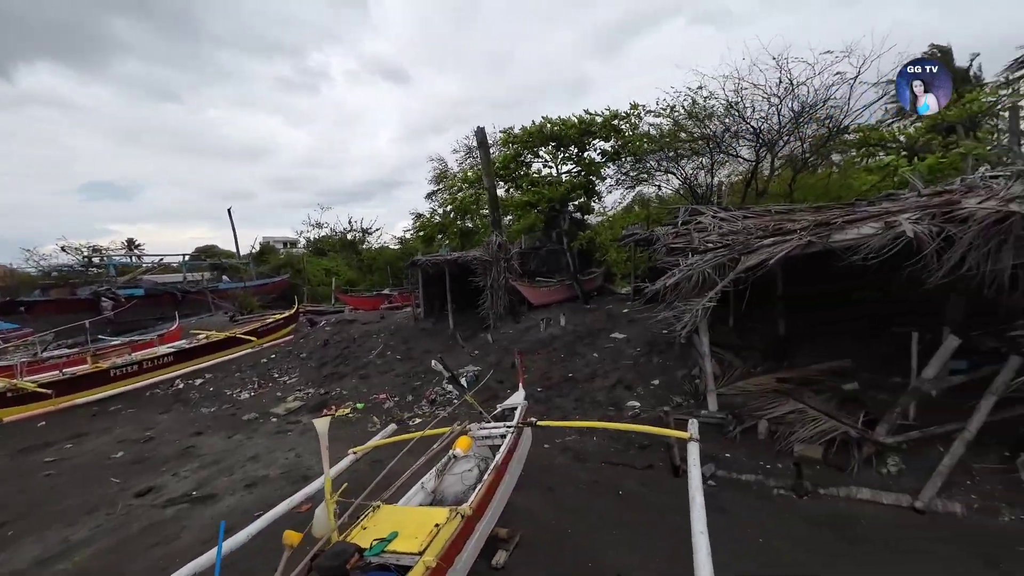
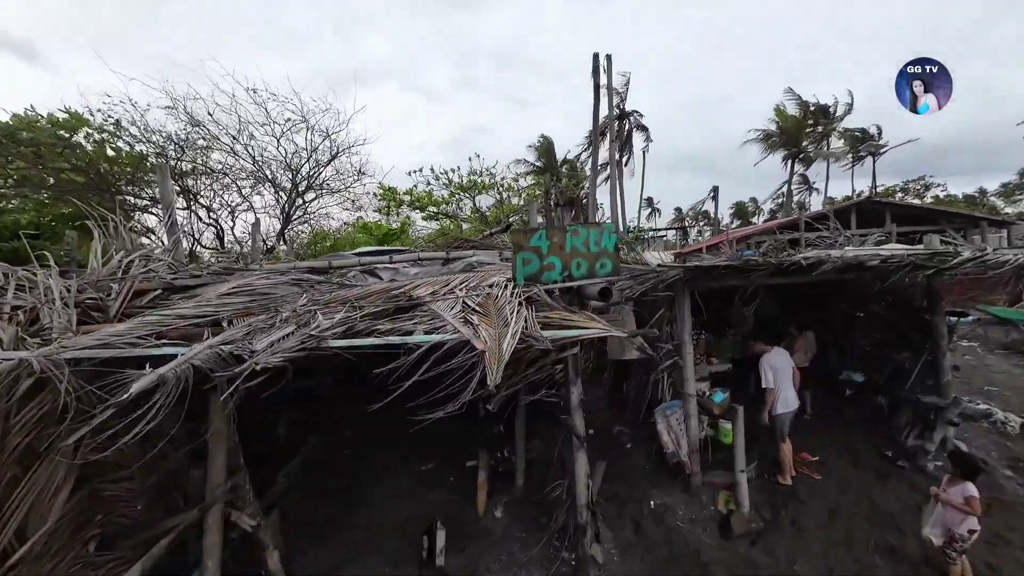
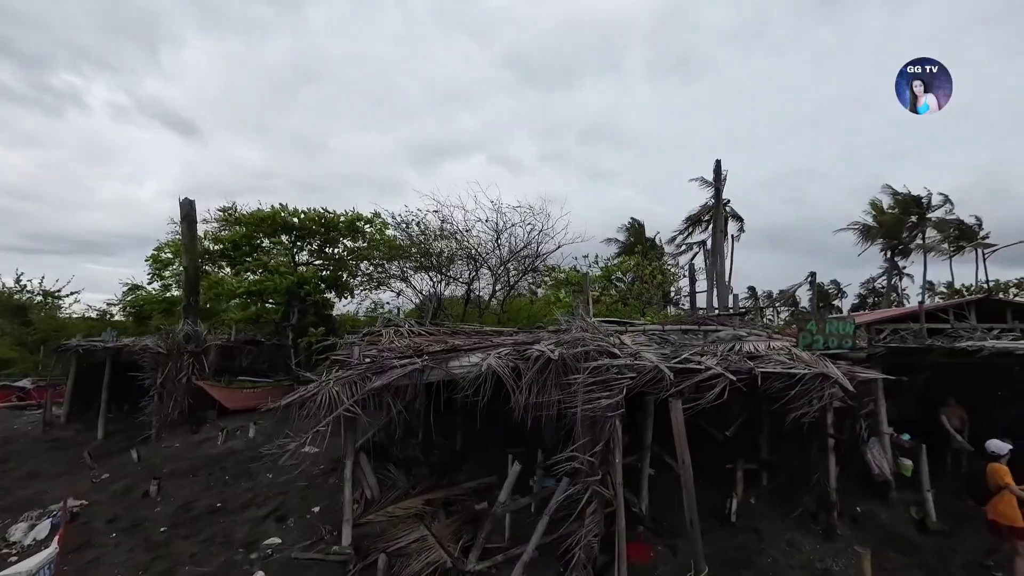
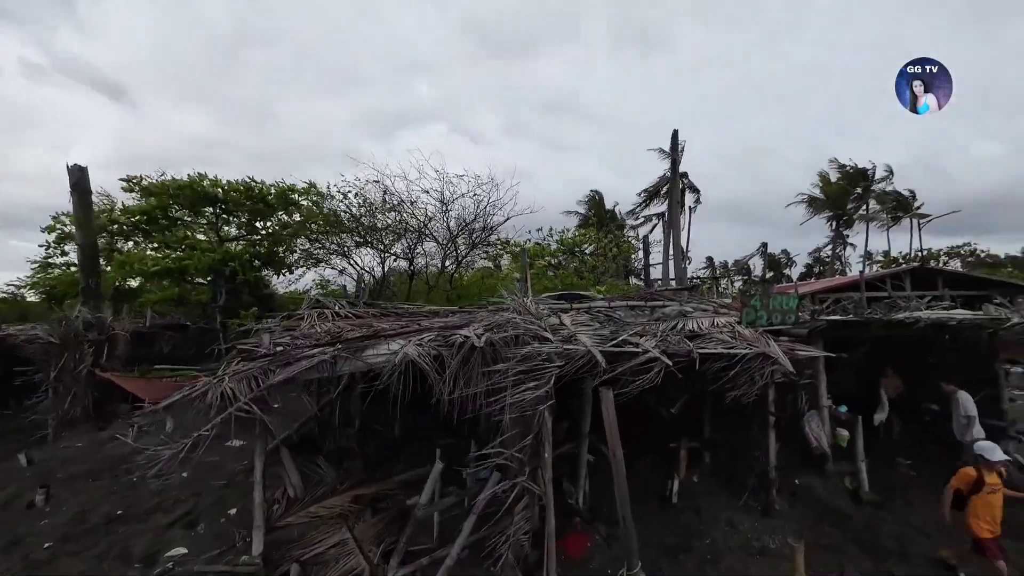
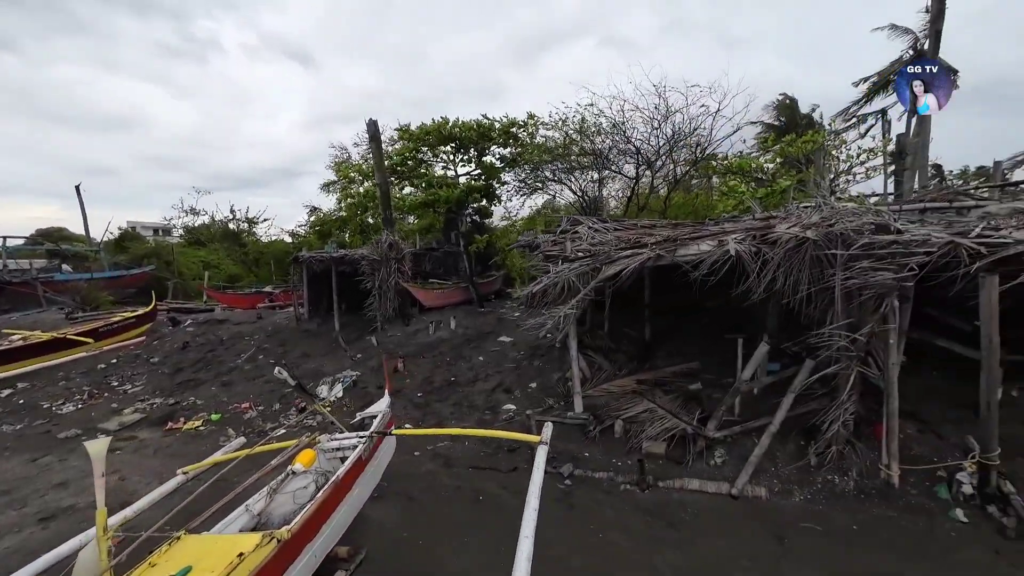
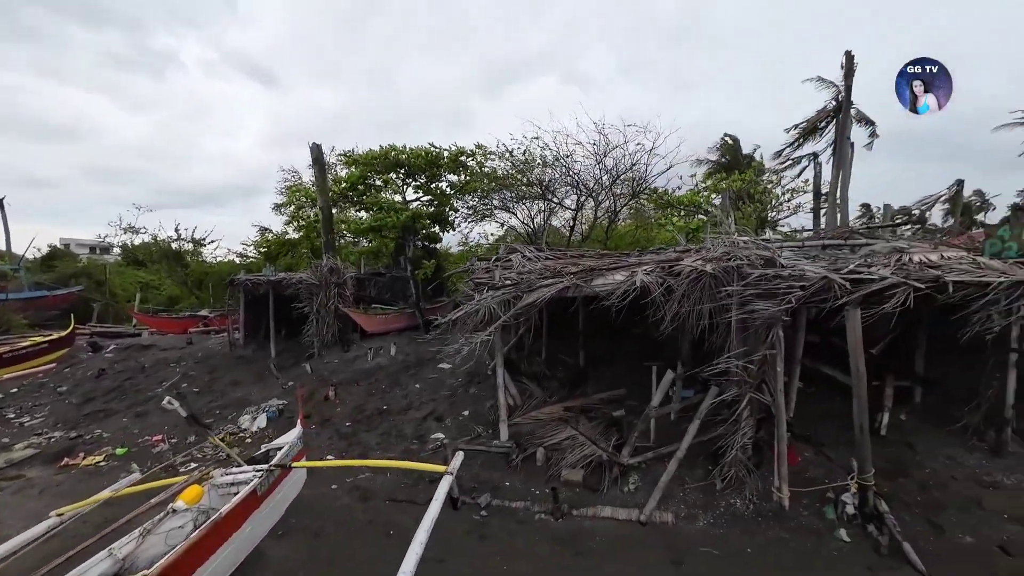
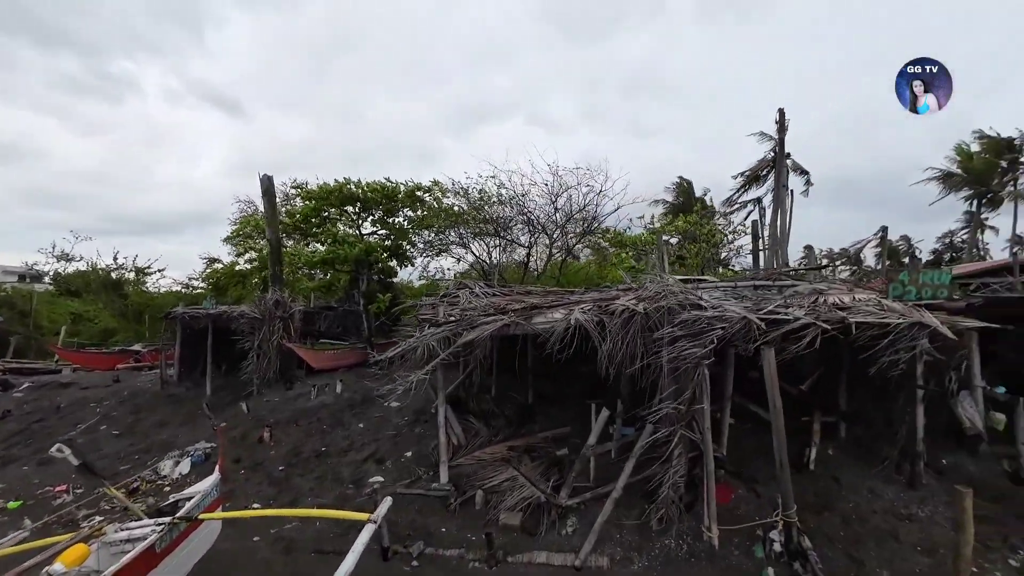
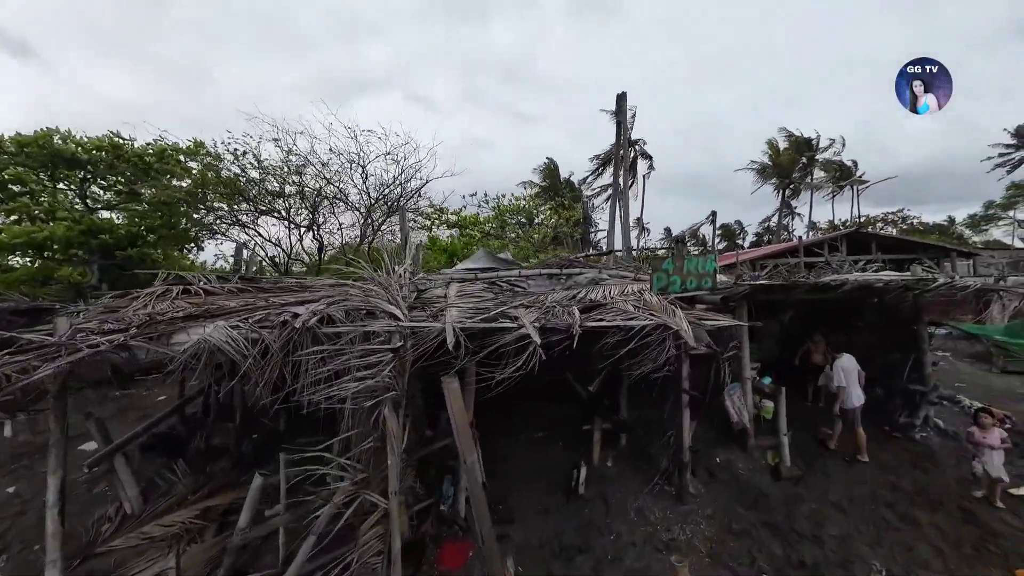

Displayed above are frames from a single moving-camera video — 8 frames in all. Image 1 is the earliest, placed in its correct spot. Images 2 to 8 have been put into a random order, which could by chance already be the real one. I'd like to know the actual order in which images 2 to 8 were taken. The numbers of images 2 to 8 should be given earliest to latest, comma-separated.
5, 6, 7, 3, 4, 8, 2
